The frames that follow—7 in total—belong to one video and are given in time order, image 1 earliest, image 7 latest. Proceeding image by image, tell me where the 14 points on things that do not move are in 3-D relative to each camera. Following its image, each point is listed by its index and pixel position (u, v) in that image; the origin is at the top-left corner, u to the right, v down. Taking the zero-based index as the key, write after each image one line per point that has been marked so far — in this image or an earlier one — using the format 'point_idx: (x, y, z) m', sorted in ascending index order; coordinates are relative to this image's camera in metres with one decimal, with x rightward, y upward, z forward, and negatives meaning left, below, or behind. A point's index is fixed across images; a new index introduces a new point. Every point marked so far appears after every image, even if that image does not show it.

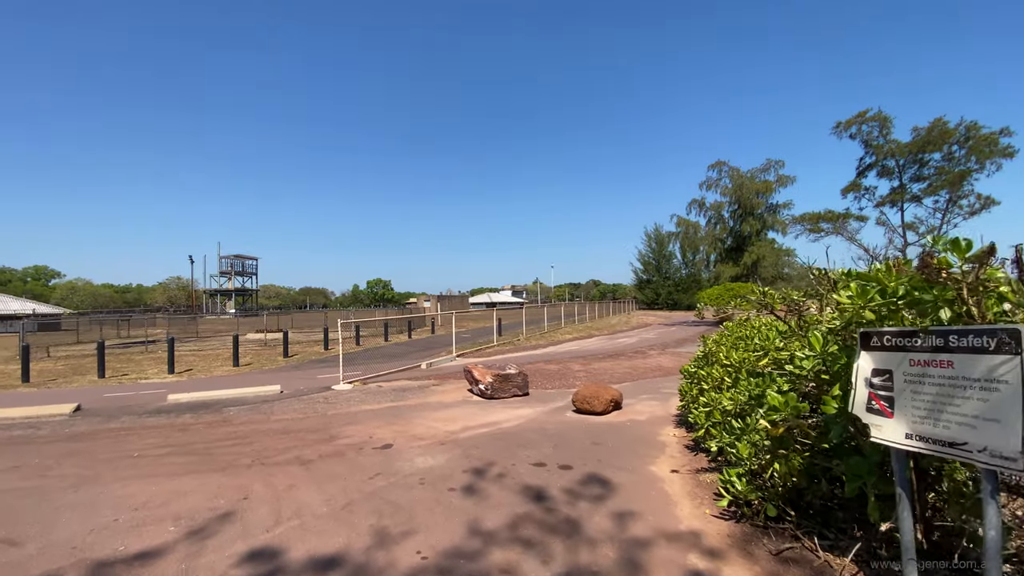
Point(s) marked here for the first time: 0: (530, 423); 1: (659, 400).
0: (+0.3, -2.2, +7.6) m
1: (+2.9, -2.2, +9.1) m
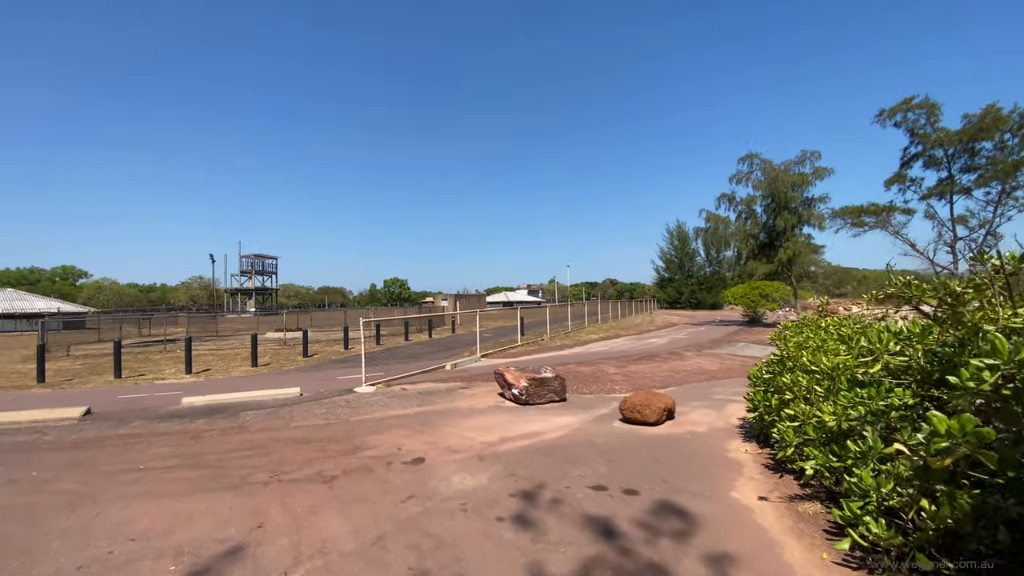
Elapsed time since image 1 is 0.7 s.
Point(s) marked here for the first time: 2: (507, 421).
0: (+0.9, -2.1, +6.7) m
1: (+3.6, -2.1, +8.2) m
2: (-0.1, -2.1, +7.5) m
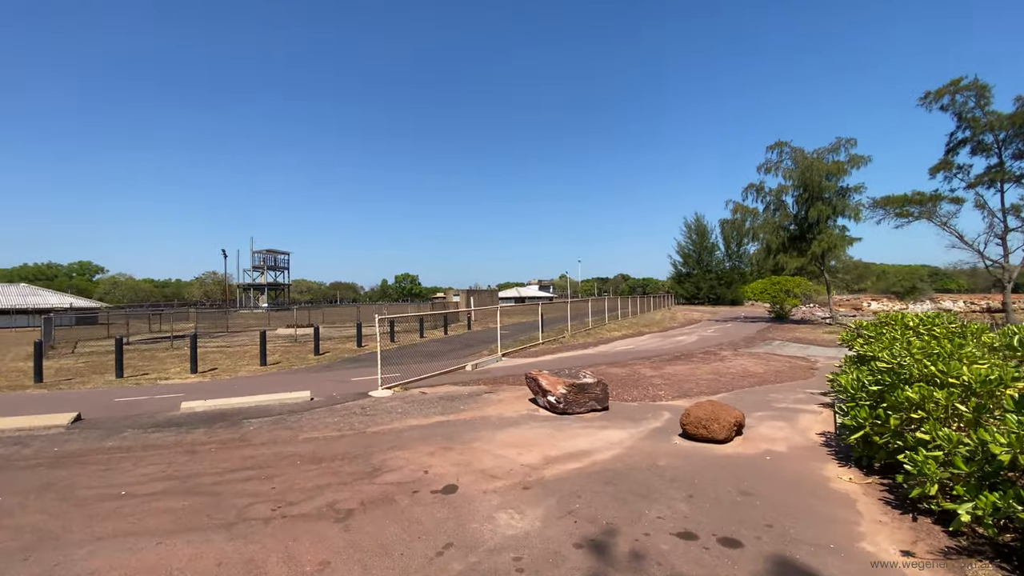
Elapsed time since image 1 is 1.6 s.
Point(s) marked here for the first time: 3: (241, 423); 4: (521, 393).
0: (+1.5, -2.0, +5.7) m
1: (+4.1, -2.0, +7.1) m
2: (+0.5, -2.0, +6.4) m
3: (-4.4, -2.2, +7.6) m
4: (+0.2, -2.0, +9.2) m
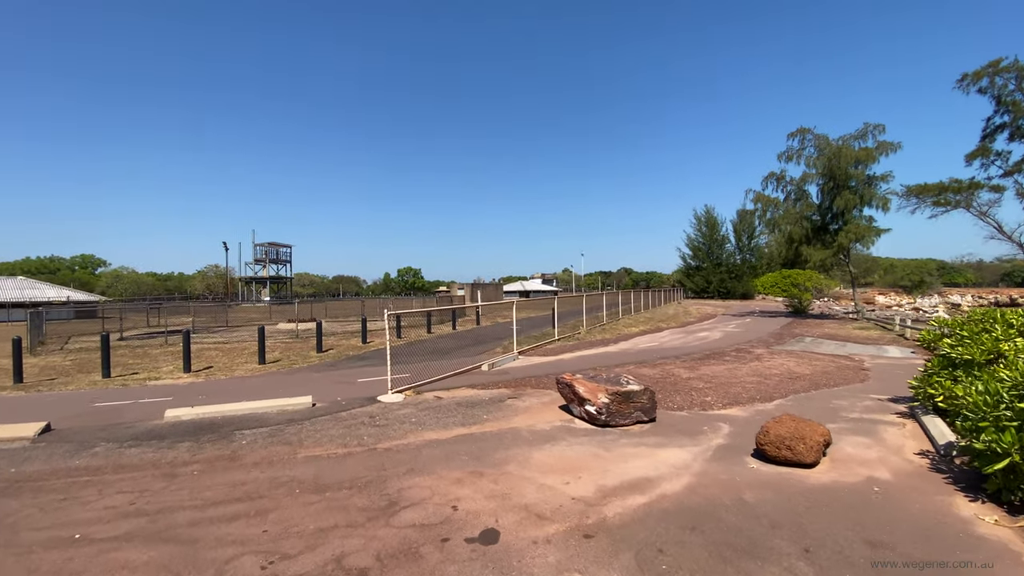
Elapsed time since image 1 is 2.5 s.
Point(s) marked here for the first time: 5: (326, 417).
0: (+1.9, -1.9, +4.6) m
1: (+4.6, -1.9, +6.1) m
2: (+0.9, -1.9, +5.4) m
3: (-3.9, -2.1, +6.6) m
4: (+0.6, -1.9, +8.1) m
5: (-2.9, -2.0, +7.4) m
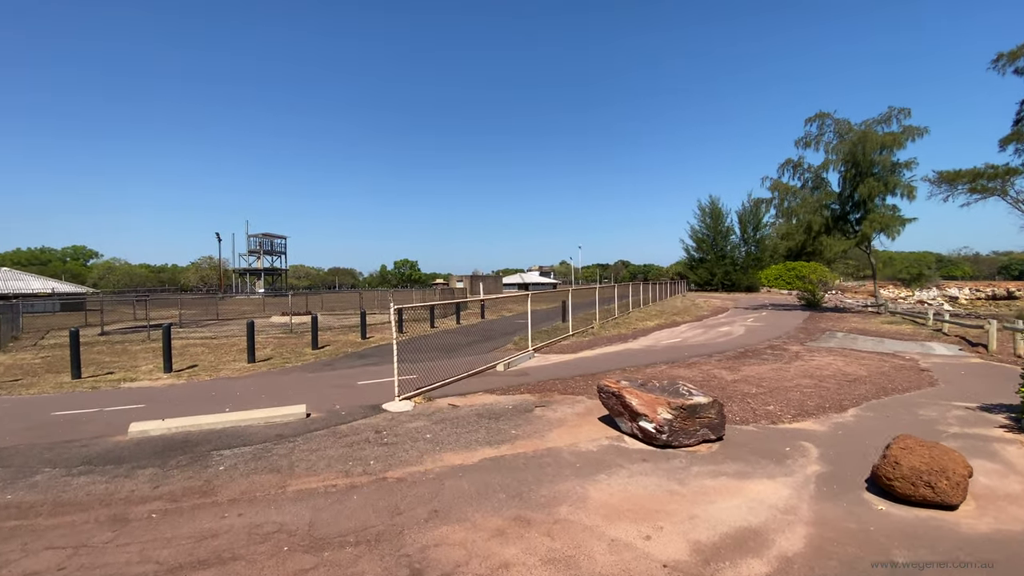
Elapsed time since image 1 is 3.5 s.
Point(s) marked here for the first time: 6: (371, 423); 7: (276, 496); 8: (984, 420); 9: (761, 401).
0: (+2.4, -1.8, +3.5) m
1: (+5.0, -1.8, +4.9) m
2: (+1.4, -1.8, +4.2) m
3: (-3.5, -1.9, +5.4) m
4: (+1.1, -1.8, +6.9) m
5: (-2.5, -1.9, +6.1) m
6: (-1.9, -1.9, +6.5) m
7: (-2.2, -1.9, +4.4) m
8: (+6.5, -1.8, +6.6) m
9: (+3.9, -1.8, +7.4) m
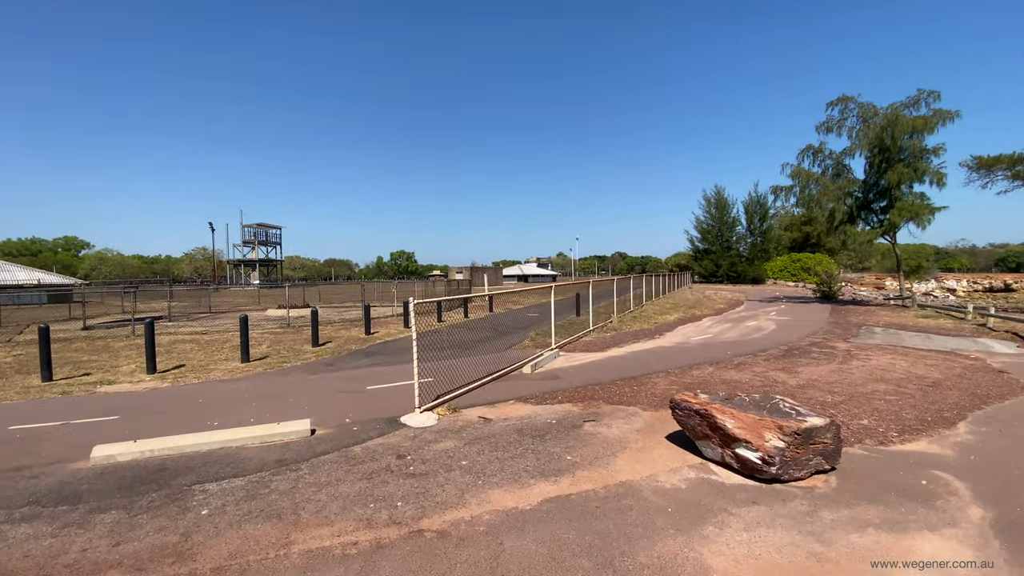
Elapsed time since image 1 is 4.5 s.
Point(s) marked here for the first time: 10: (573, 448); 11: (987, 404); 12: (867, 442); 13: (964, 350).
0: (+3.0, -1.8, +2.4) m
1: (+5.6, -1.8, +3.8) m
2: (+2.0, -1.8, +3.1) m
3: (-2.9, -1.8, +4.2) m
4: (+1.6, -1.7, +5.8) m
5: (-1.9, -1.8, +5.0) m
6: (-1.4, -1.8, +5.3) m
7: (-1.6, -1.9, +3.2) m
8: (+7.1, -1.7, +5.5) m
9: (+4.4, -1.7, +6.3) m
10: (+0.6, -1.8, +5.1) m
11: (+6.9, -1.7, +6.9) m
12: (+4.0, -1.7, +5.3) m
13: (+10.8, -1.5, +11.4) m
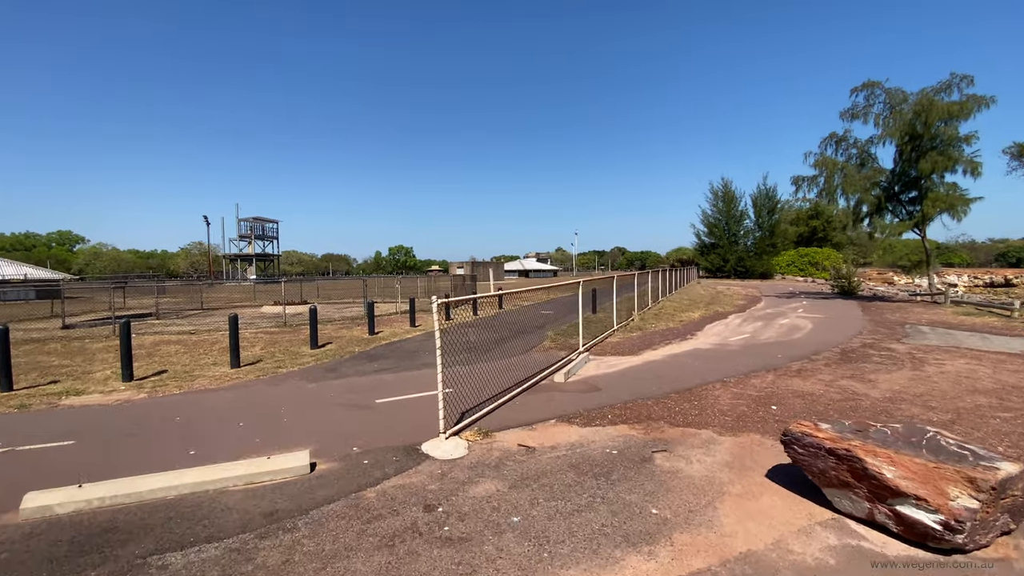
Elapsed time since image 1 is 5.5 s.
0: (+3.5, -1.8, +1.2) m
1: (+6.1, -1.7, +2.7) m
2: (+2.5, -1.8, +1.9) m
3: (-2.4, -1.8, +3.0) m
4: (+2.1, -1.6, +4.6) m
5: (-1.4, -1.8, +3.8) m
6: (-0.9, -1.7, +4.1) m
7: (-1.1, -1.9, +2.1) m
8: (+7.6, -1.7, +4.3) m
9: (+5.0, -1.6, +5.1) m
10: (+1.1, -1.7, +3.9) m
11: (+7.4, -1.6, +5.7) m
12: (+4.5, -1.7, +4.1) m
13: (+11.3, -1.4, +10.2) m
